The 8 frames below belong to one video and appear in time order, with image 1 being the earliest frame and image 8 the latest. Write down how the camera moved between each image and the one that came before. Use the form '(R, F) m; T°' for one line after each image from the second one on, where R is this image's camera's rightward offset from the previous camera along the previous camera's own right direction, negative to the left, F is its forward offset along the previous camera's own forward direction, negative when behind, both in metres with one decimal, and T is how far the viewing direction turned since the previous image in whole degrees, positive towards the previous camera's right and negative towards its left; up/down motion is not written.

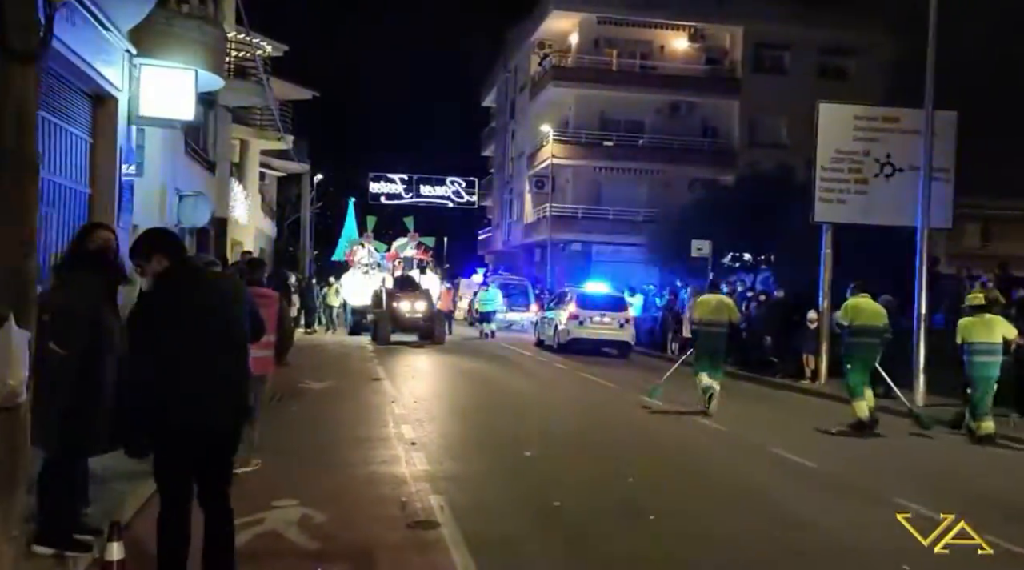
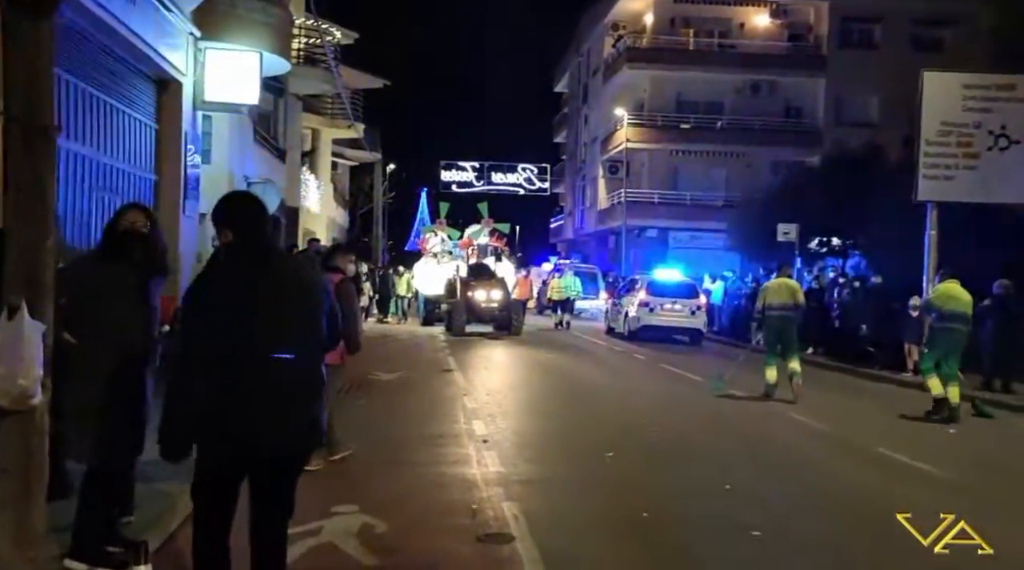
(-0.1, +0.9) m; -4°
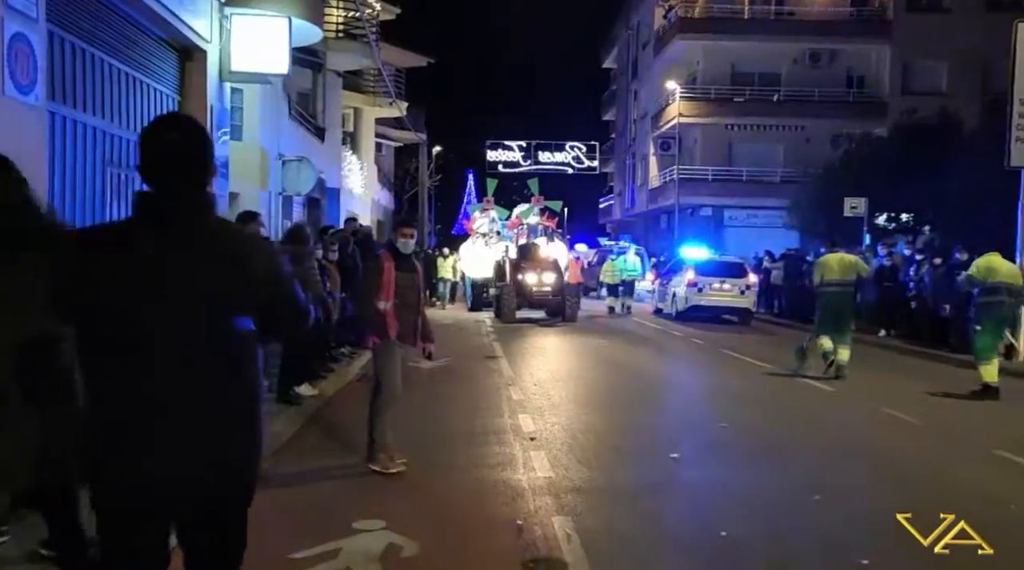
(0.0, +1.4) m; -2°
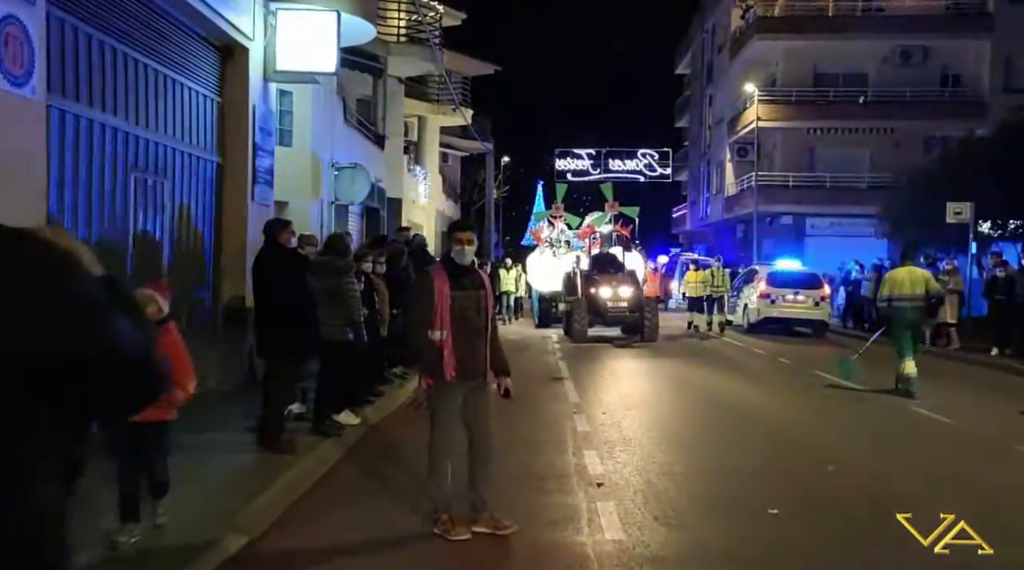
(+0.1, +1.6) m; -4°
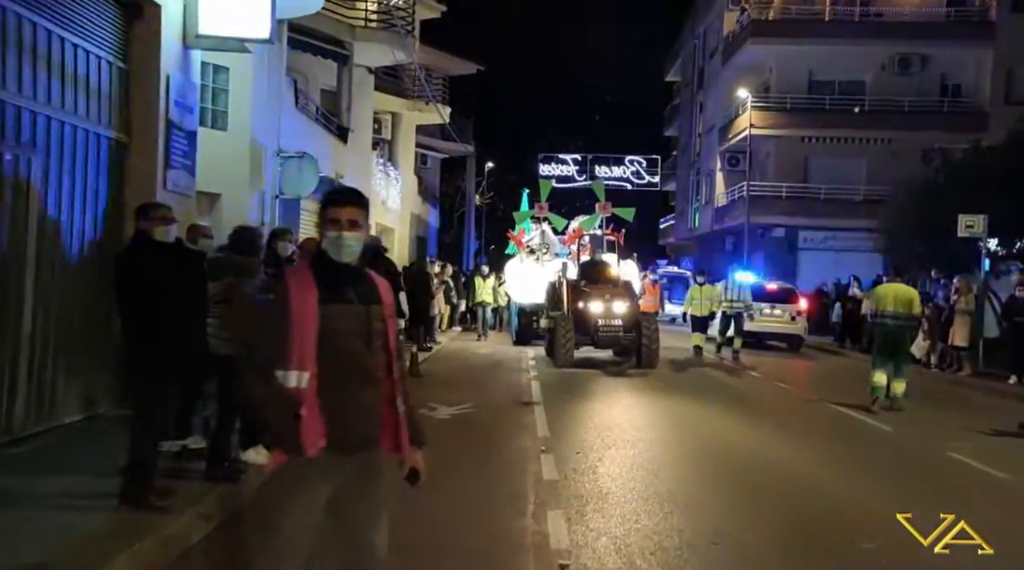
(+0.3, +2.3) m; +1°
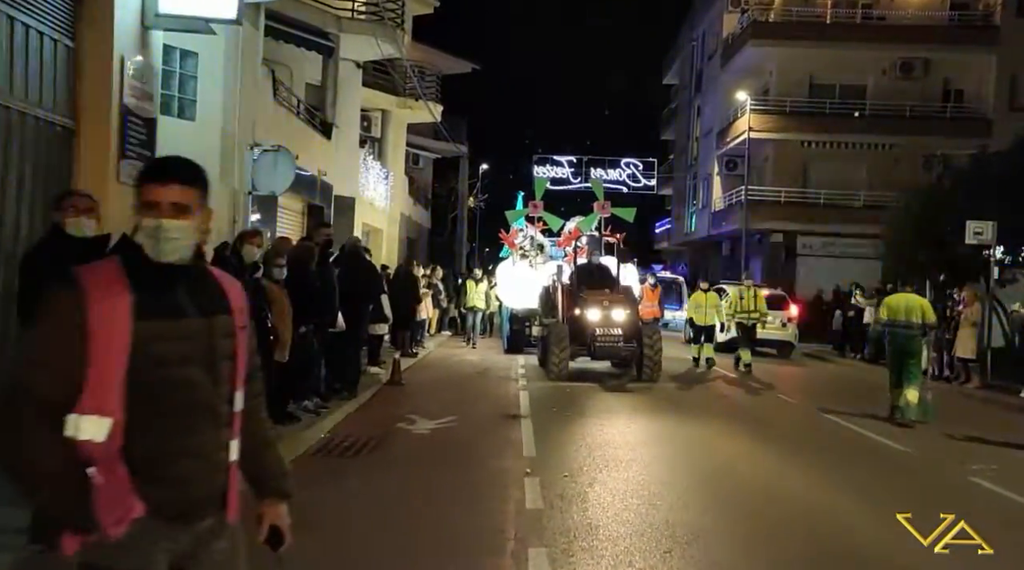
(+0.1, +1.0) m; 0°
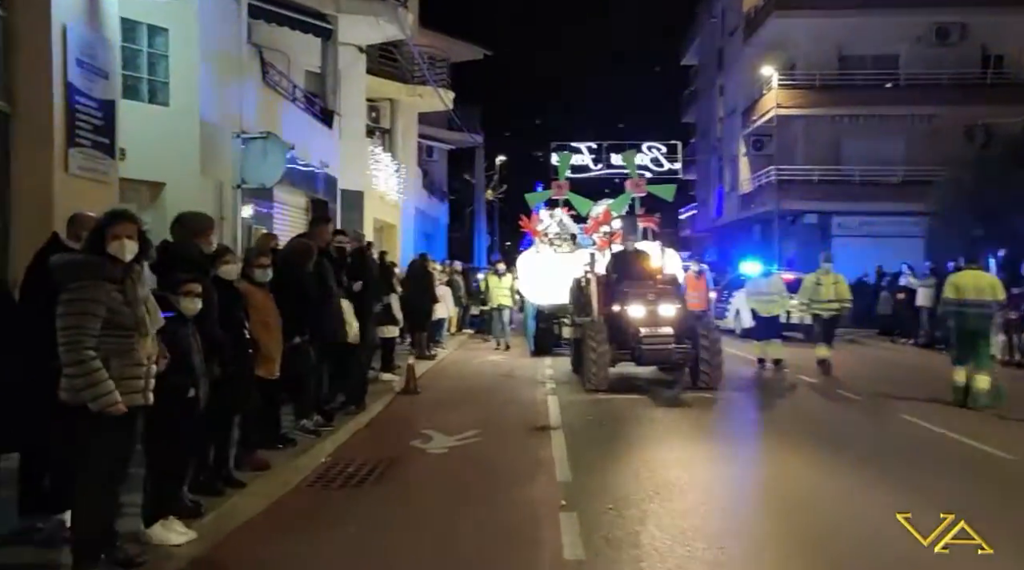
(0.0, +1.8) m; -1°
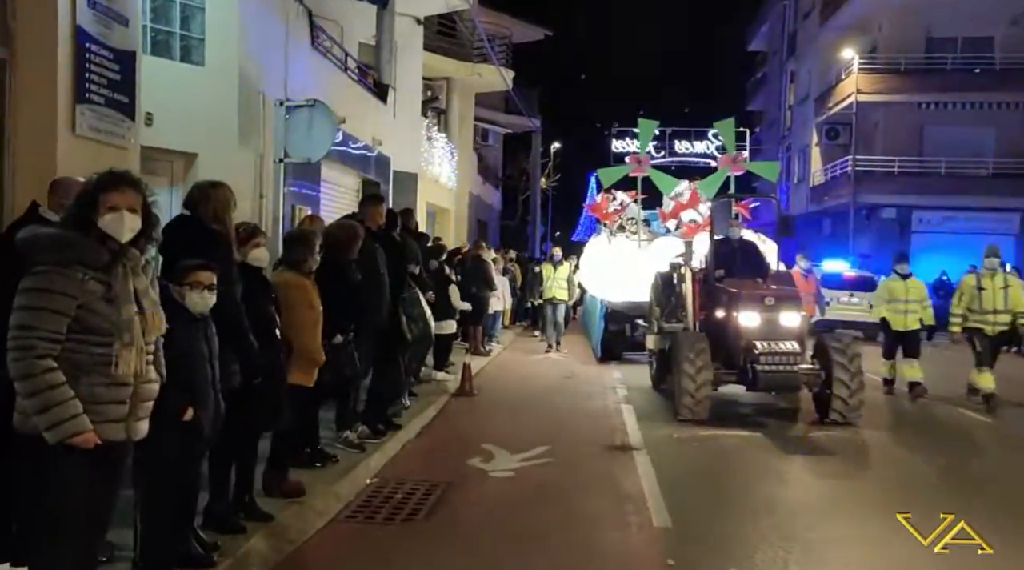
(-0.3, +1.7) m; -2°
